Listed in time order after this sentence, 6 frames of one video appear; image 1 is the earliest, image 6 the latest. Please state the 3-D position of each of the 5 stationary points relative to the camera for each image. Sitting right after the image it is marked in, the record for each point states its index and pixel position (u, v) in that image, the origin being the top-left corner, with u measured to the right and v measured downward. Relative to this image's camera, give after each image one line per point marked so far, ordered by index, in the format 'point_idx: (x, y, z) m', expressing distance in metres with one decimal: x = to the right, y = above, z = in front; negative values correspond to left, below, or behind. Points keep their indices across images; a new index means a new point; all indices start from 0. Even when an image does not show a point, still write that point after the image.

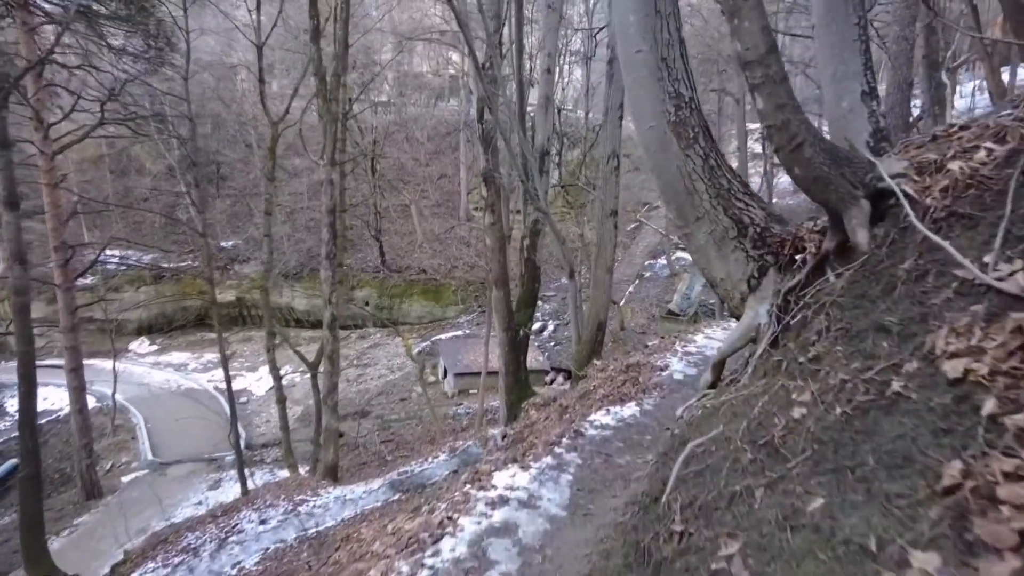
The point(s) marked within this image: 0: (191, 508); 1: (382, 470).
0: (-7.2, -4.9, +14.7) m
1: (-3.0, -4.2, +15.0) m
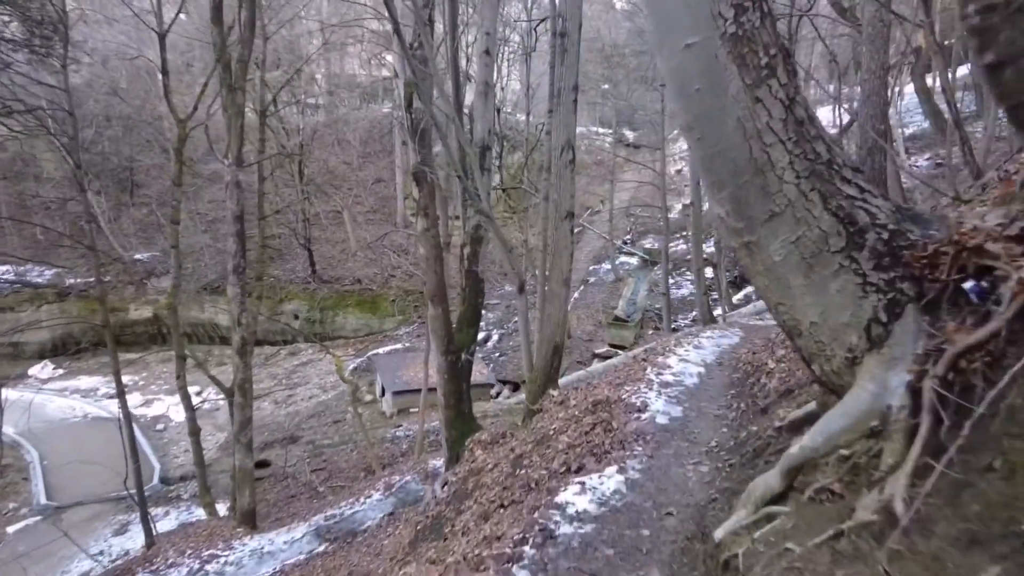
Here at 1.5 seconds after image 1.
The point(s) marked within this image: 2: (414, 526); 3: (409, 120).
0: (-8.3, -5.3, +12.8) m
1: (-4.1, -4.5, +13.5) m
2: (-1.0, -2.3, +6.5) m
3: (-1.1, +1.8, +7.2) m
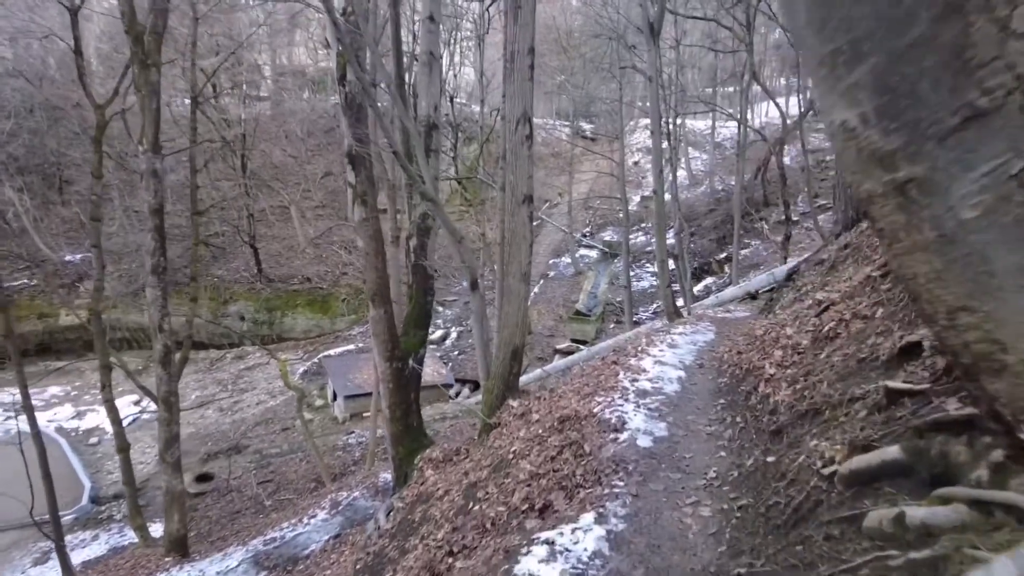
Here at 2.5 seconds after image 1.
0: (-9.0, -5.4, +11.5) m
1: (-4.9, -4.5, +12.5) m
2: (-1.3, -2.3, +5.7) m
3: (-1.6, +1.9, +6.3) m
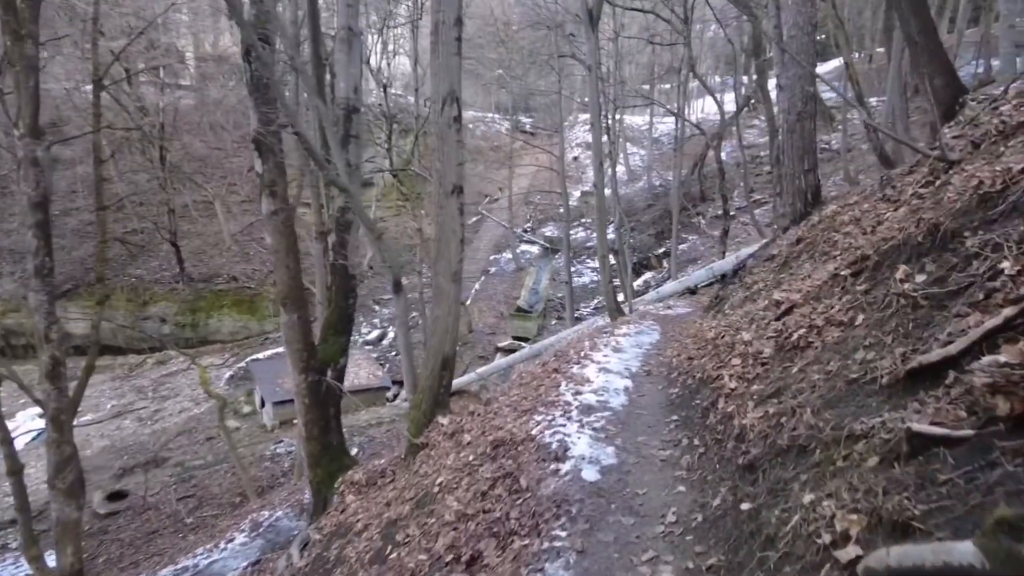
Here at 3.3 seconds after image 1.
0: (-9.9, -5.5, +10.2) m
1: (-6.0, -4.5, +11.5) m
2: (-1.9, -2.4, +5.0) m
3: (-2.2, +1.8, +5.6) m
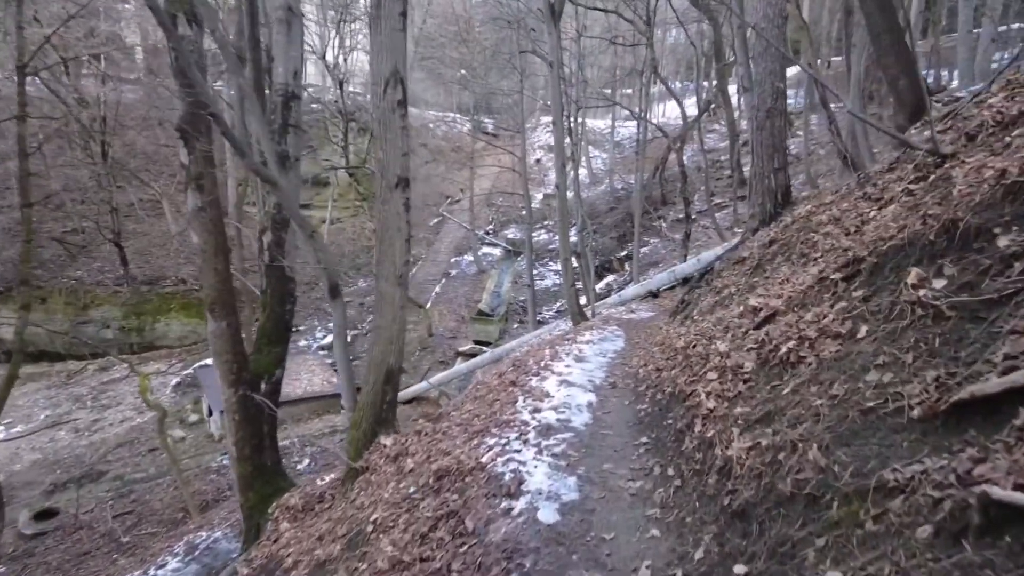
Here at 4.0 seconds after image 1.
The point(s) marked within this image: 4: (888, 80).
0: (-10.6, -5.5, +9.1) m
1: (-6.7, -4.6, +10.7) m
2: (-2.2, -2.4, +4.5) m
3: (-2.6, +1.8, +5.0) m
4: (+4.7, +2.6, +8.2) m
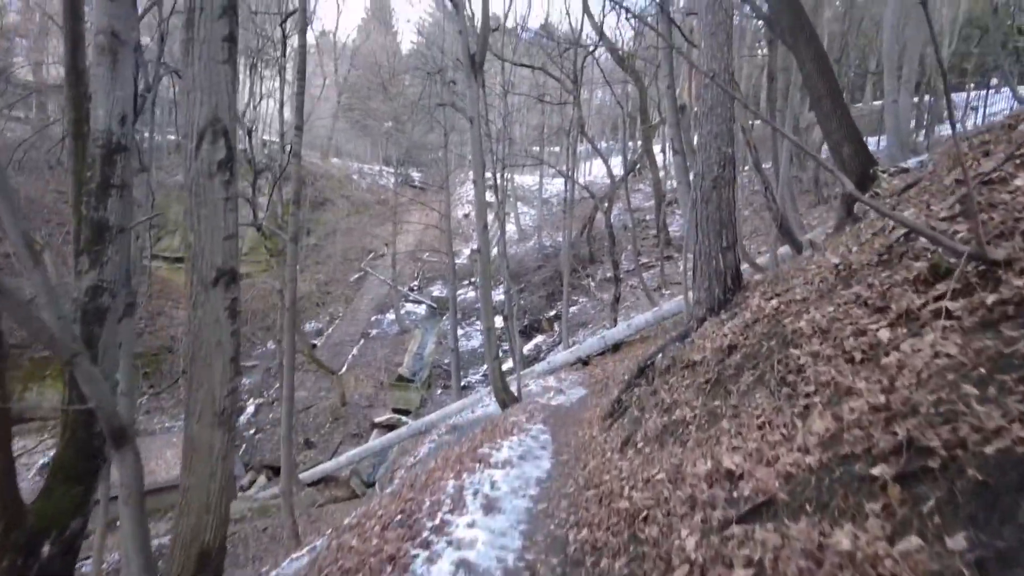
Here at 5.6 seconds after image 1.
0: (-11.6, -6.4, +6.3) m
1: (-7.9, -5.6, +8.4) m
2: (-2.8, -3.0, +2.8) m
3: (-3.2, +1.1, +3.6) m
4: (+3.7, +1.6, +7.6) m
